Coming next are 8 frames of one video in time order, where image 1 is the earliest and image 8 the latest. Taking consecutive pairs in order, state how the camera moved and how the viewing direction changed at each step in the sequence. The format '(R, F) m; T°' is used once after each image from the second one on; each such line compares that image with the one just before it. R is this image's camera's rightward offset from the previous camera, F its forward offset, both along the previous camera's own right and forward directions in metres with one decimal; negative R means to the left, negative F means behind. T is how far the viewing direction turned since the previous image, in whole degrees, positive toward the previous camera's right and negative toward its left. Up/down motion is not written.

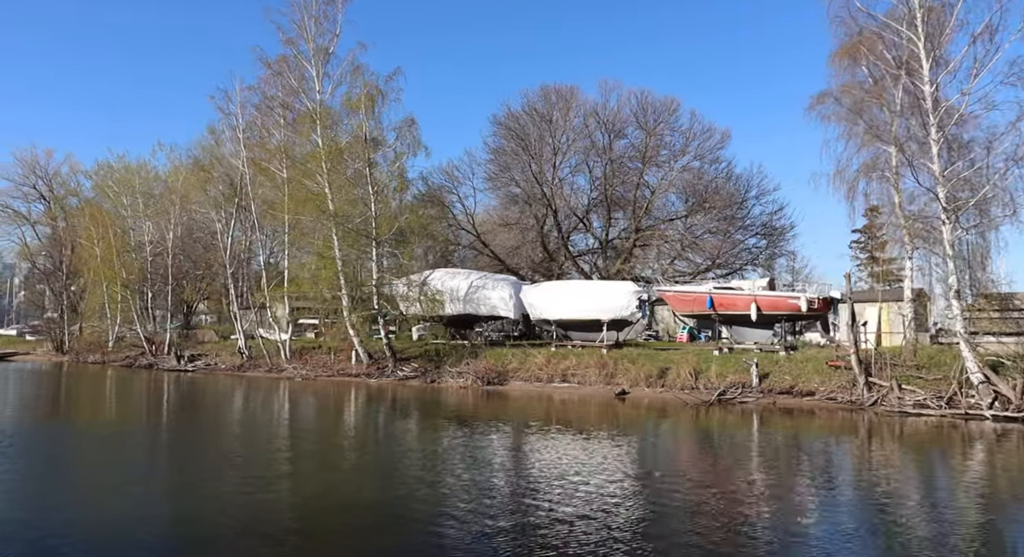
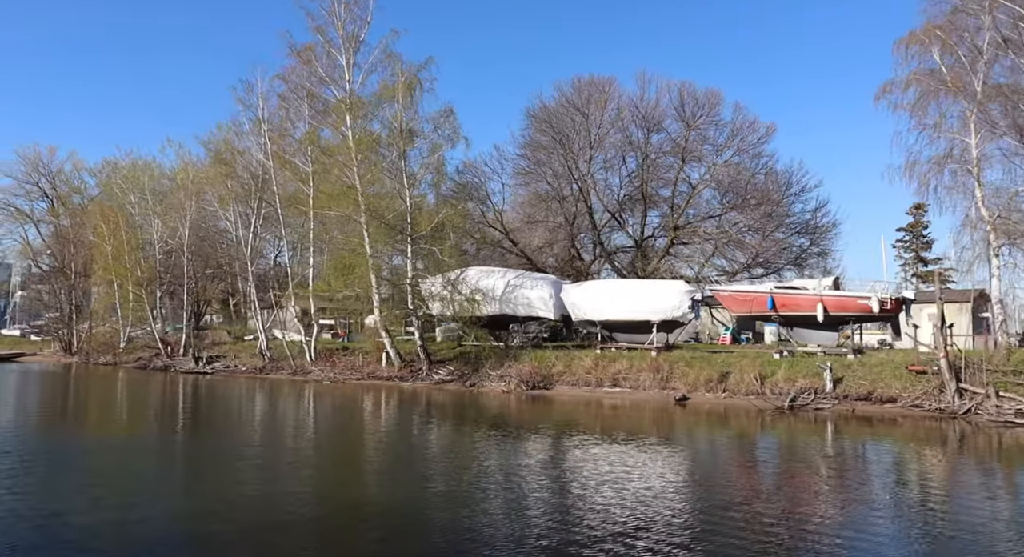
(-1.7, +1.4) m; 0°
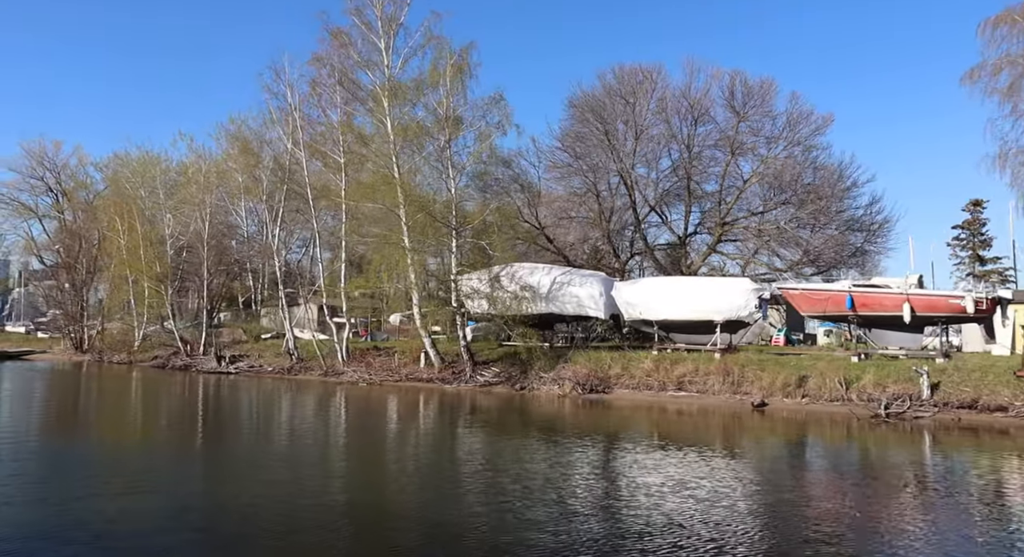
(-1.9, +1.6) m; 0°
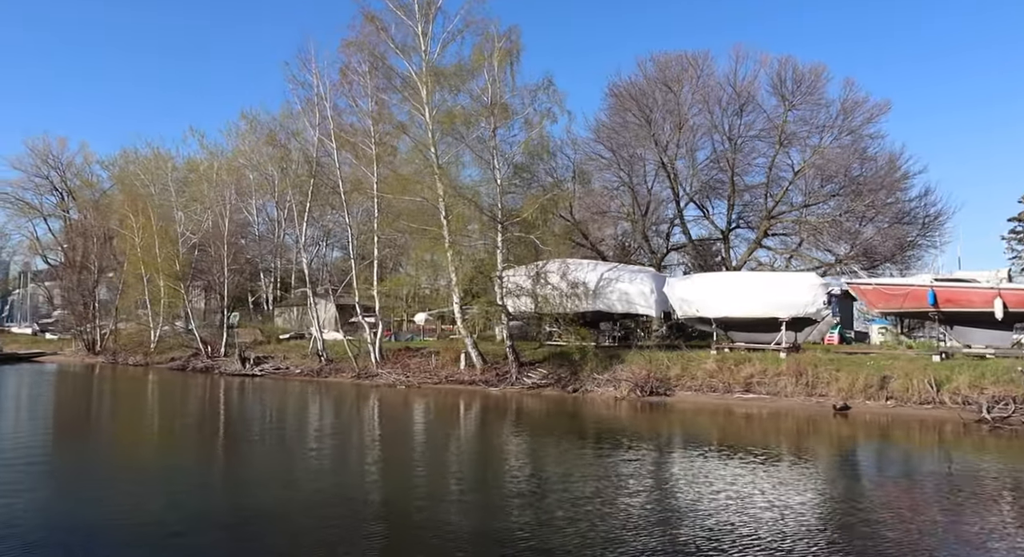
(-1.7, +1.4) m; 0°
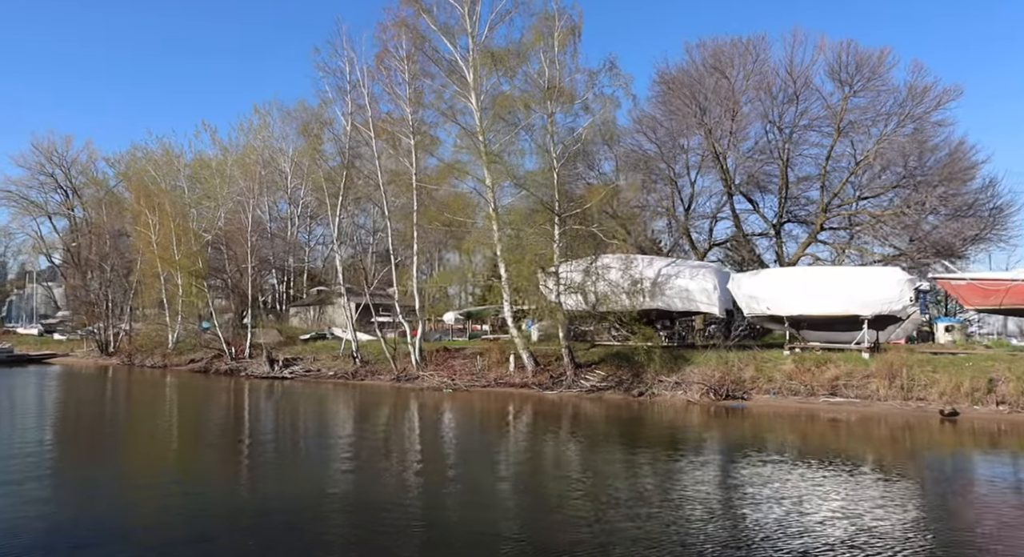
(-1.9, +1.6) m; 0°
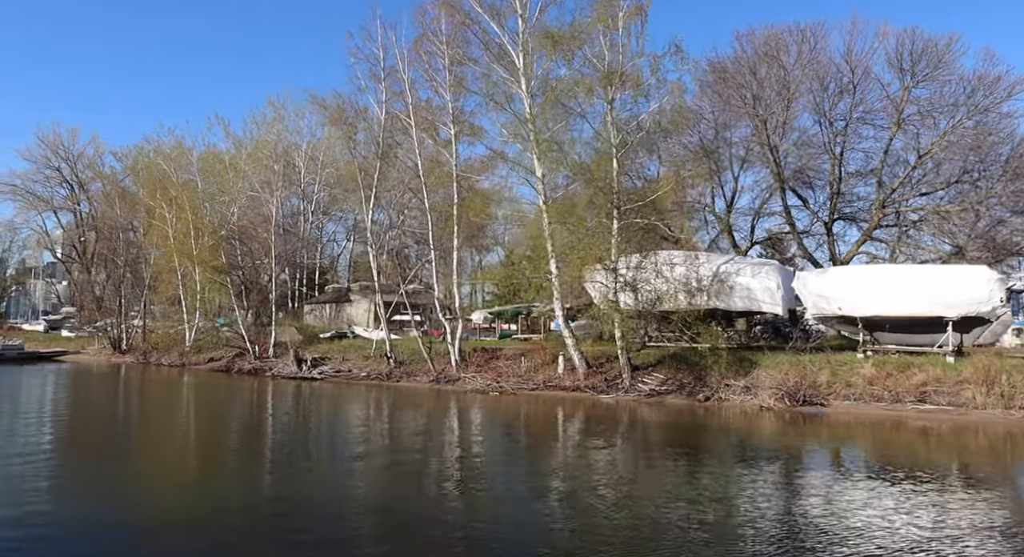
(-1.7, +1.4) m; 0°
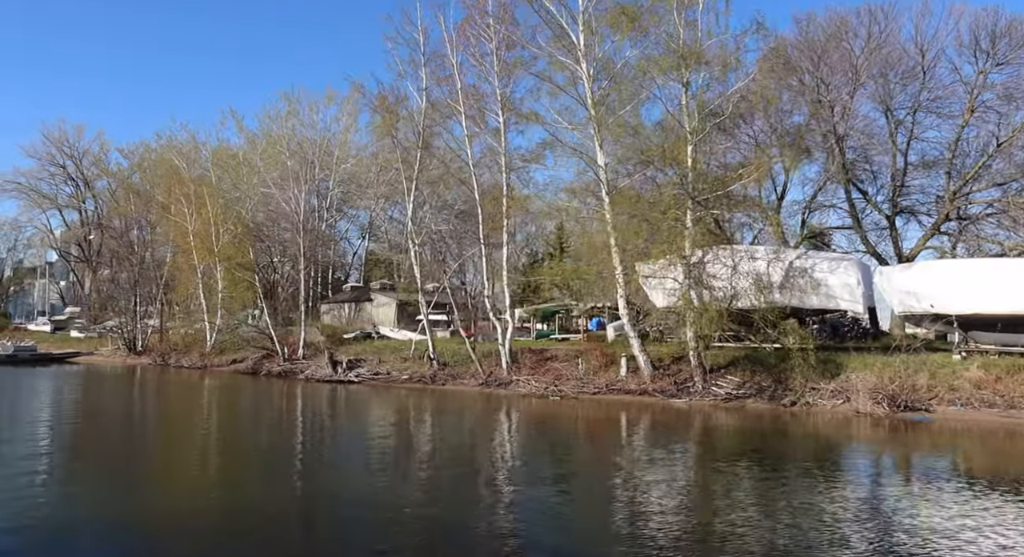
(-1.9, +1.6) m; 0°
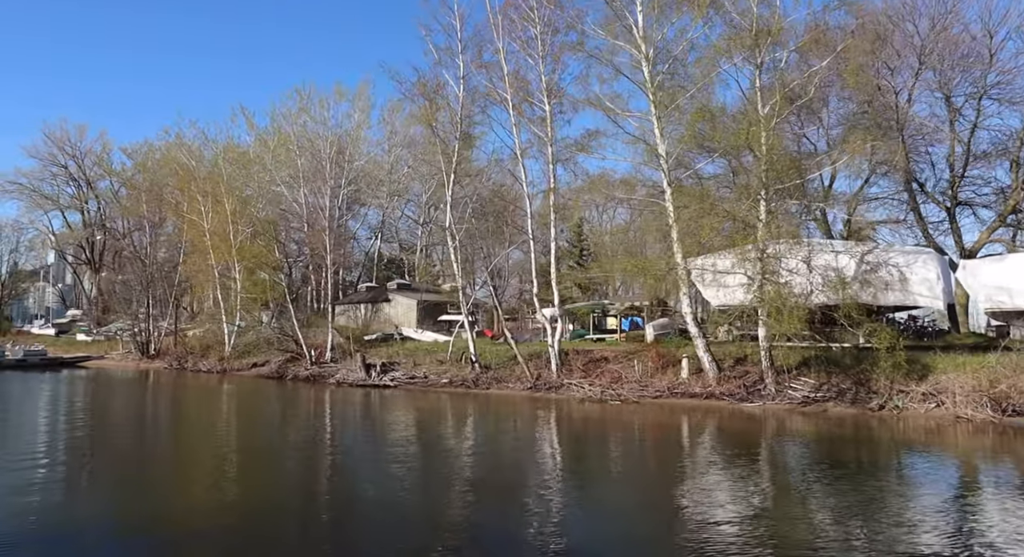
(-1.7, +1.4) m; 0°
